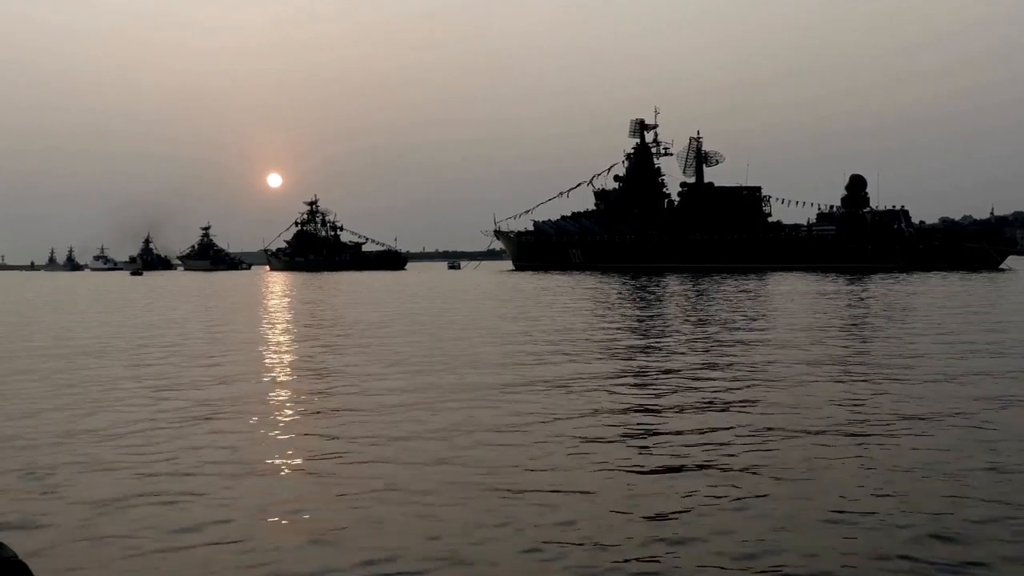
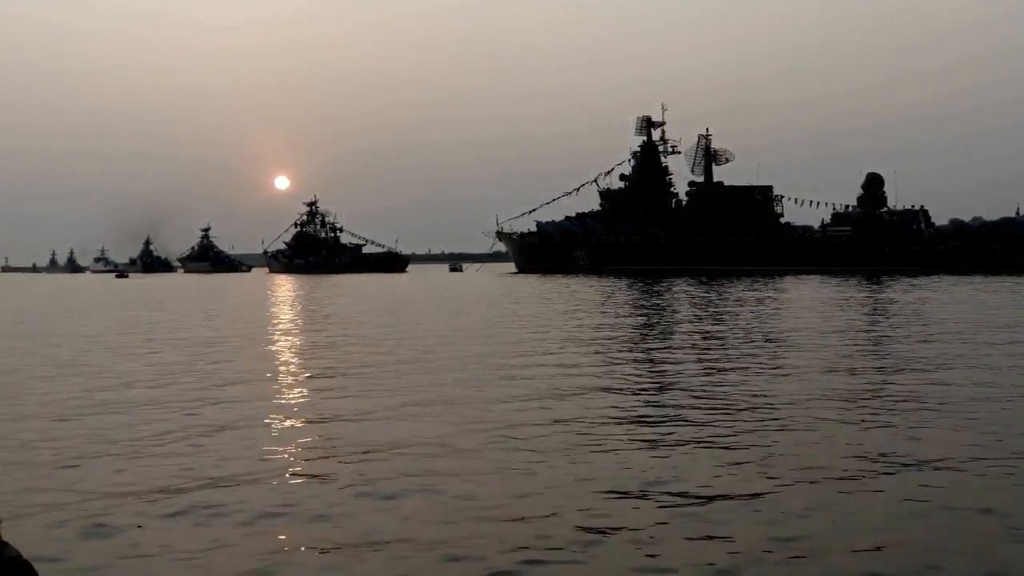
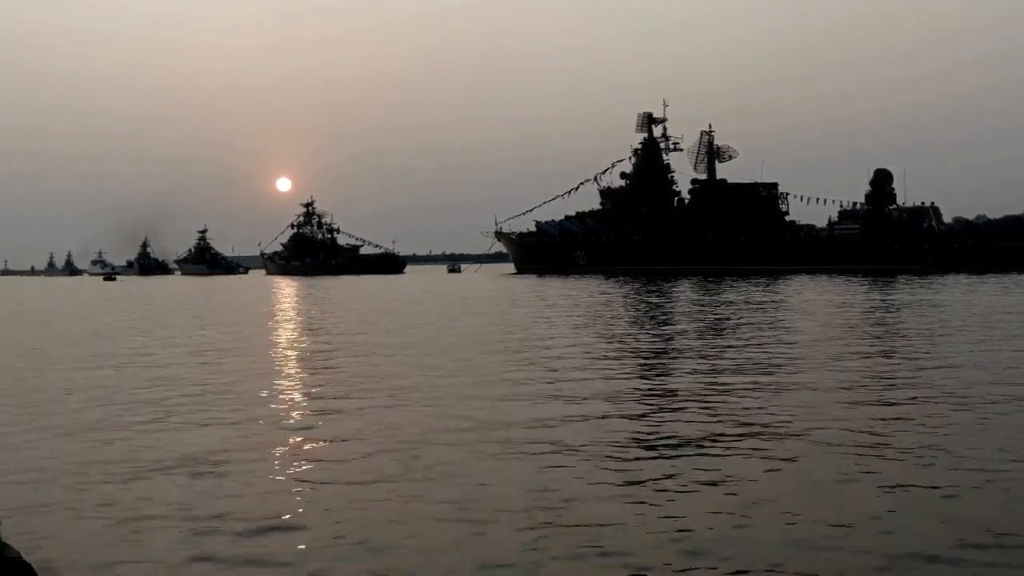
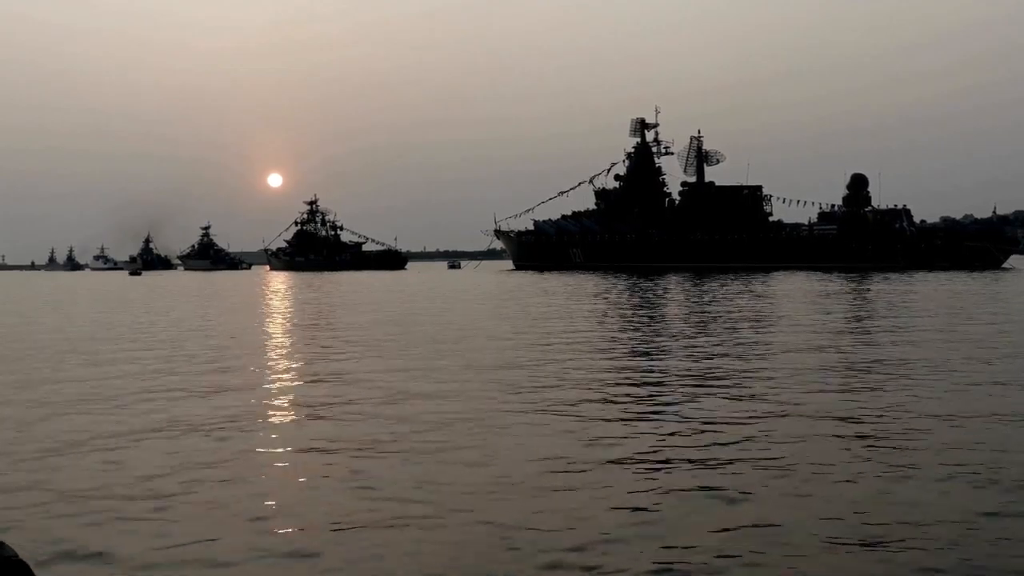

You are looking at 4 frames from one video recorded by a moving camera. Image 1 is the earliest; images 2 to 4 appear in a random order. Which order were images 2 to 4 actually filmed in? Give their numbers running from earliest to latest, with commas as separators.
4, 2, 3
